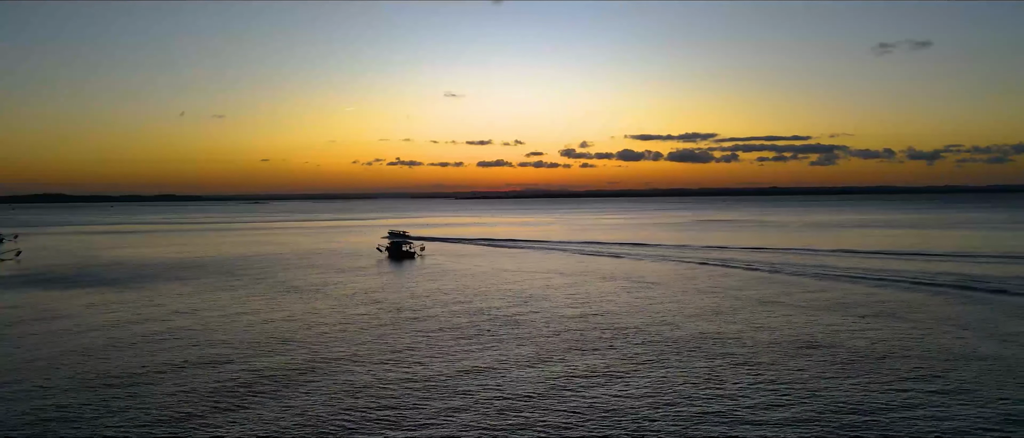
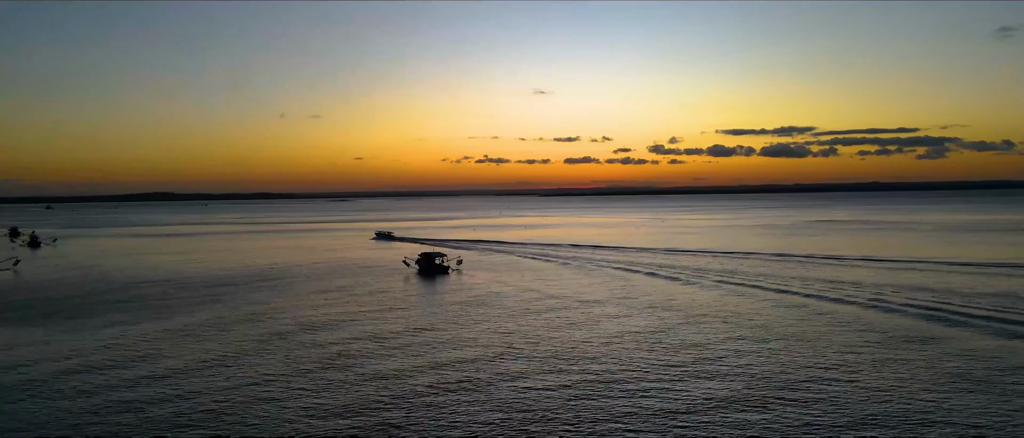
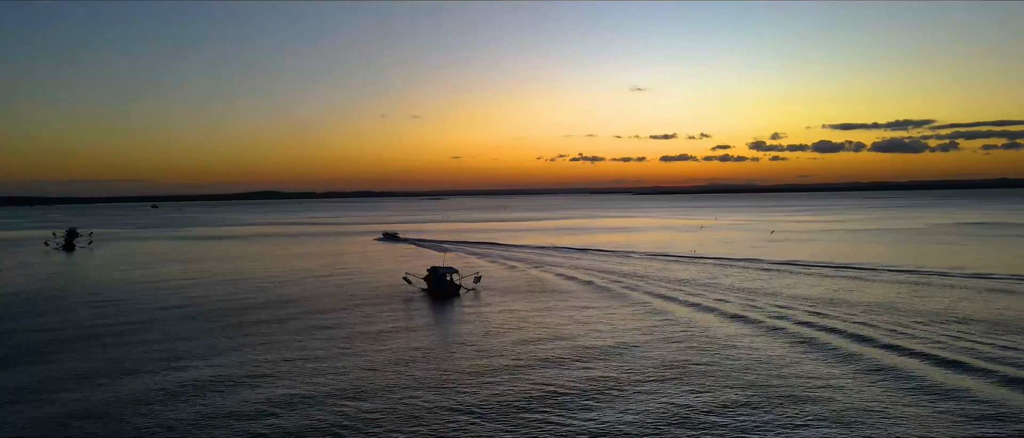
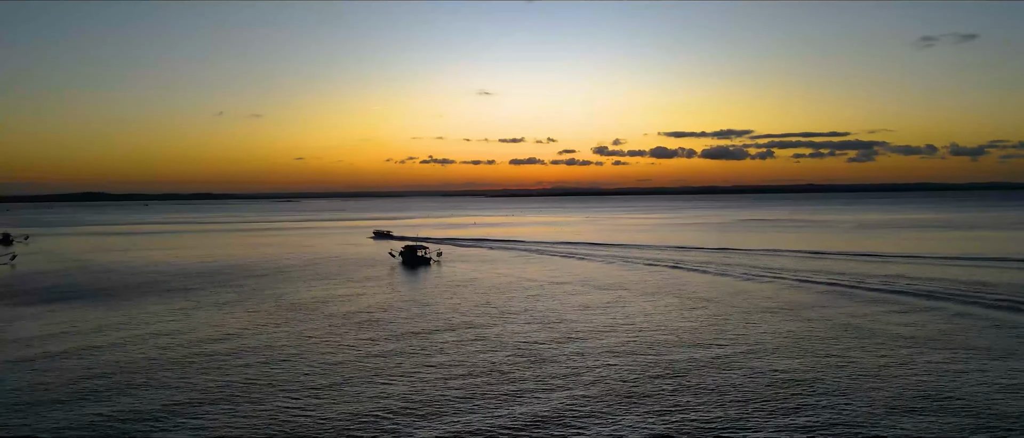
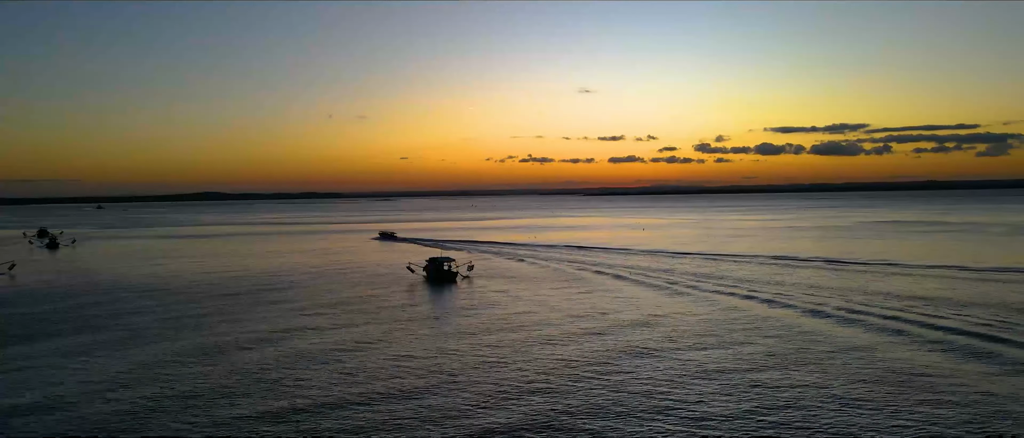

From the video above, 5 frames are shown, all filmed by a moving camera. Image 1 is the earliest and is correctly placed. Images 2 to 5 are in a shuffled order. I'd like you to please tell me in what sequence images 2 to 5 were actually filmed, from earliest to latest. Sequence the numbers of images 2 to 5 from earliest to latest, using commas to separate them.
4, 2, 5, 3
